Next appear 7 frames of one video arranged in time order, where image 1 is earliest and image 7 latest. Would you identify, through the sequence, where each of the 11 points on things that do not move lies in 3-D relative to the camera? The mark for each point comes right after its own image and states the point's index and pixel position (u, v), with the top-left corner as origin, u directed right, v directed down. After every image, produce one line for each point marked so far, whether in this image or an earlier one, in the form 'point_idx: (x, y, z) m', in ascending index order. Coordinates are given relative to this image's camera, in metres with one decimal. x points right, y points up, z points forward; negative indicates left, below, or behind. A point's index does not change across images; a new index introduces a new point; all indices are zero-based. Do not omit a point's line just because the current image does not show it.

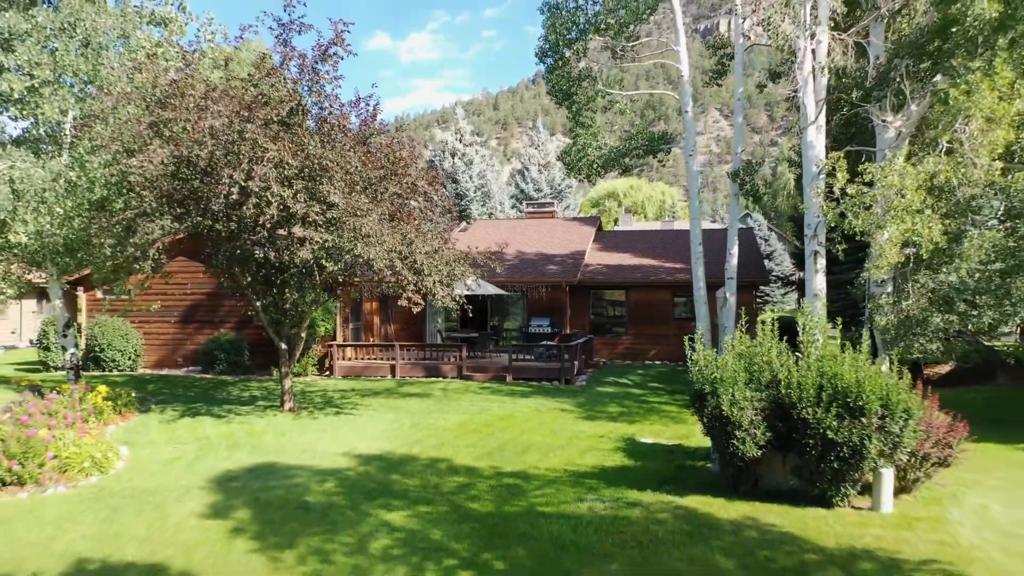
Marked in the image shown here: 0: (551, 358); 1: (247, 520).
0: (+0.9, -1.6, +15.7) m
1: (-2.6, -2.3, +7.1) m
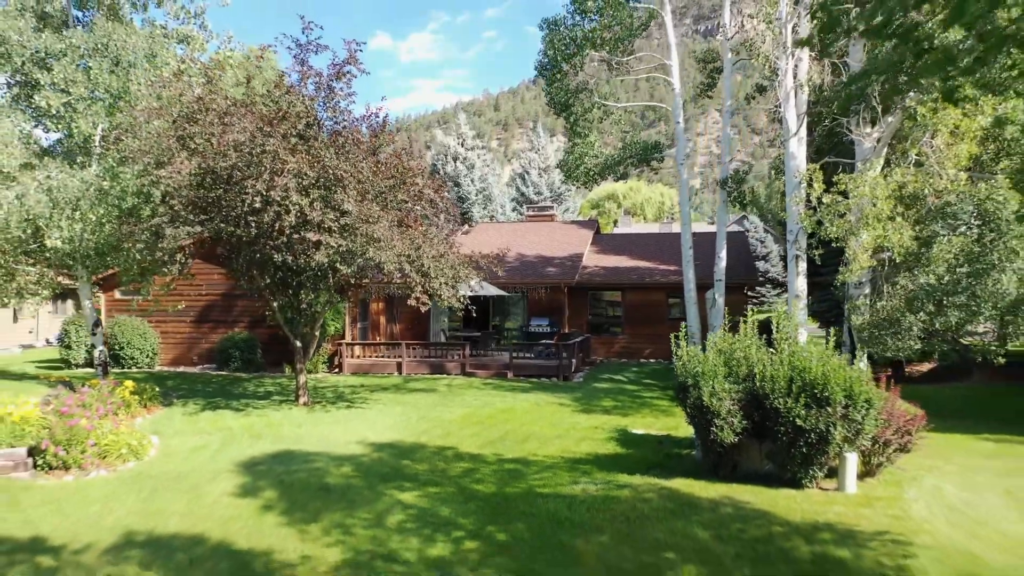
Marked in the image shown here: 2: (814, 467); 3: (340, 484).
0: (+0.9, -1.6, +16.5) m
1: (-2.6, -2.3, +7.9) m
2: (+3.3, -2.0, +7.8) m
3: (-2.0, -2.3, +8.3) m
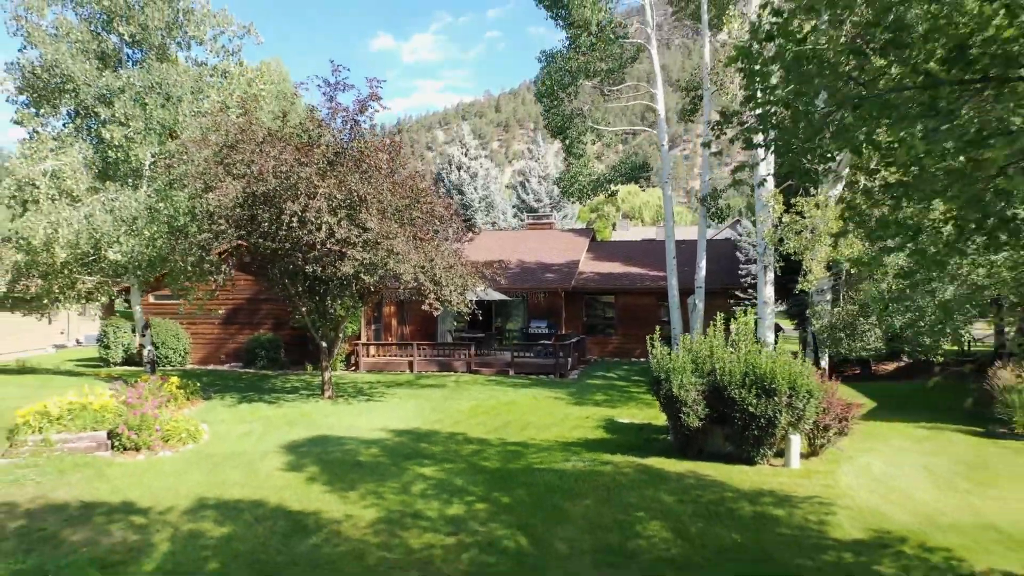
0: (+0.9, -1.7, +18.1) m
1: (-2.6, -2.5, +9.5) m
2: (+3.4, -2.1, +9.4) m
3: (-2.0, -2.4, +9.9) m
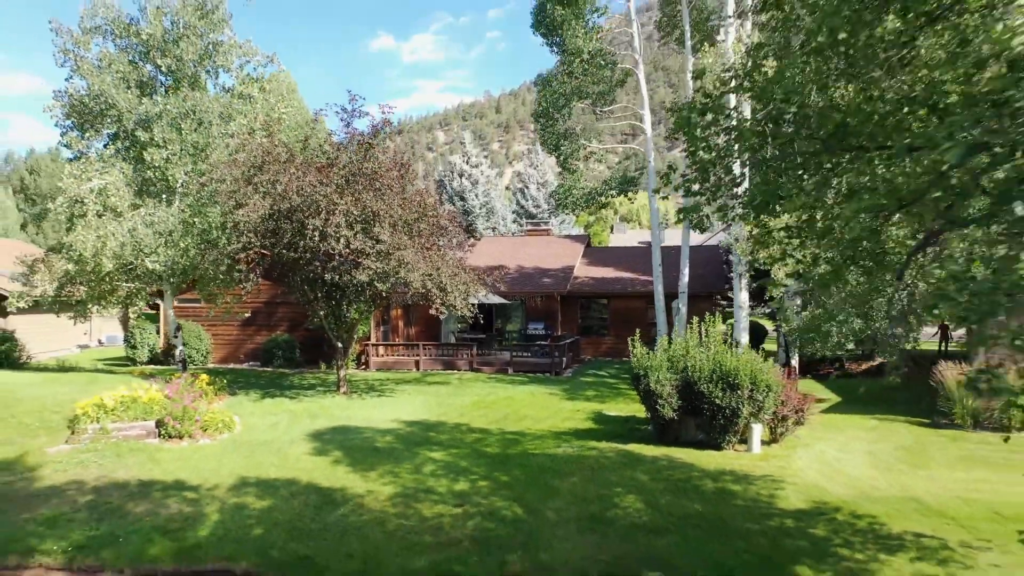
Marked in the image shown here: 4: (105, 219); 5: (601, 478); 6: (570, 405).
0: (+0.9, -1.8, +19.5) m
1: (-2.6, -2.6, +10.9) m
2: (+3.3, -2.2, +10.8) m
3: (-2.0, -2.5, +11.3) m
4: (-8.2, +1.4, +14.5) m
5: (+1.2, -2.6, +9.8) m
6: (+1.2, -2.4, +14.5) m
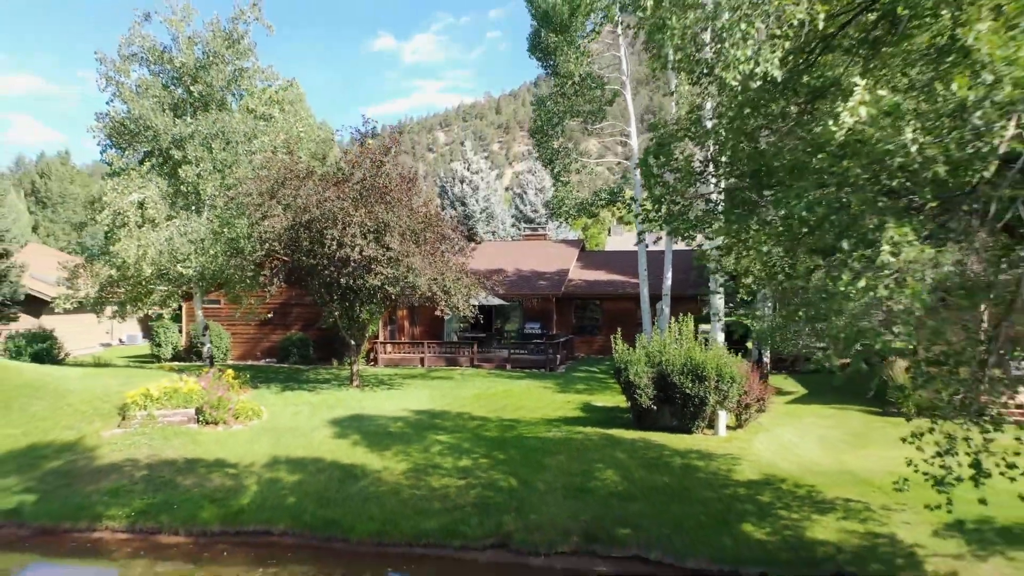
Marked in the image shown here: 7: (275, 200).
0: (+0.8, -1.9, +21.0) m
1: (-2.7, -2.7, +12.5) m
2: (+3.3, -2.3, +12.4) m
3: (-2.1, -2.6, +12.9) m
4: (-8.3, +1.3, +16.0) m
5: (+1.2, -2.7, +11.3) m
6: (+1.1, -2.5, +16.0) m
7: (-5.2, +1.9, +15.5) m
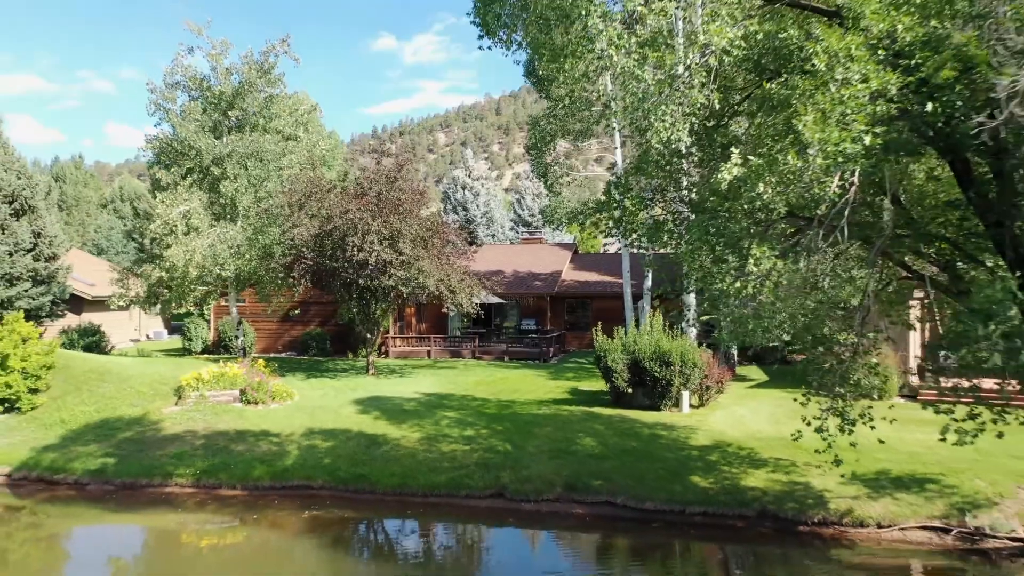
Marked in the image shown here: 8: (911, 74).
0: (+0.8, -1.9, +23.3) m
1: (-2.8, -2.6, +14.7) m
2: (+3.2, -2.3, +14.6) m
3: (-2.1, -2.6, +15.1) m
4: (-8.4, +1.3, +18.3) m
5: (+1.1, -2.7, +13.6) m
6: (+1.1, -2.5, +18.3) m
7: (-5.2, +1.9, +17.7) m
8: (+3.9, +2.1, +6.9) m
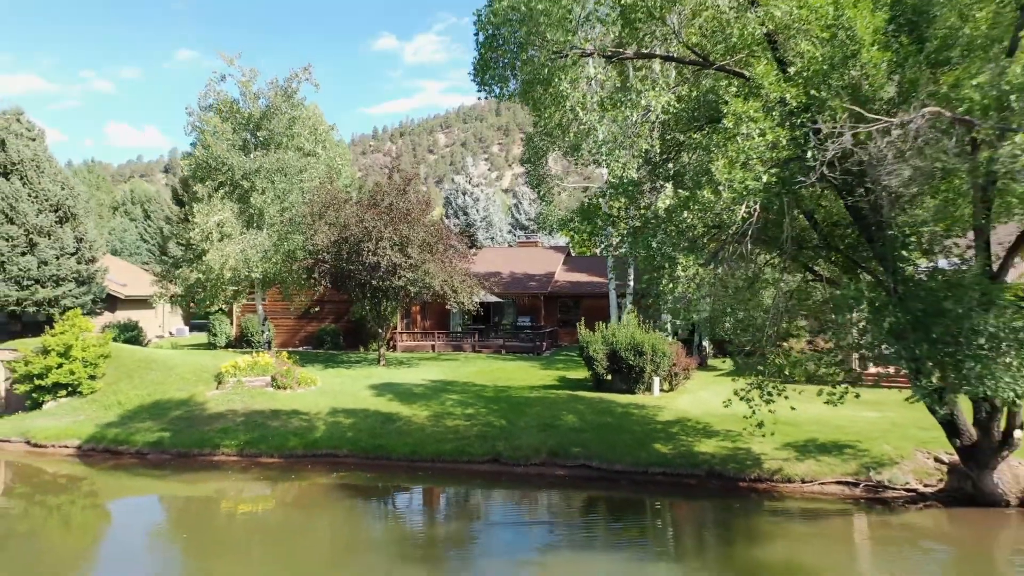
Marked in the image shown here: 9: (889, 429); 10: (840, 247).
0: (+0.6, -1.9, +25.6) m
1: (-2.9, -2.6, +17.1) m
2: (+3.1, -2.3, +17.0) m
3: (-2.3, -2.6, +17.5) m
4: (-8.5, +1.3, +20.6) m
5: (+1.0, -2.7, +15.9) m
6: (+0.9, -2.5, +20.6) m
7: (-5.3, +1.9, +20.1) m
8: (+3.7, +2.1, +9.2) m
9: (+7.3, -2.7, +13.8) m
10: (+4.7, +0.6, +10.2) m
